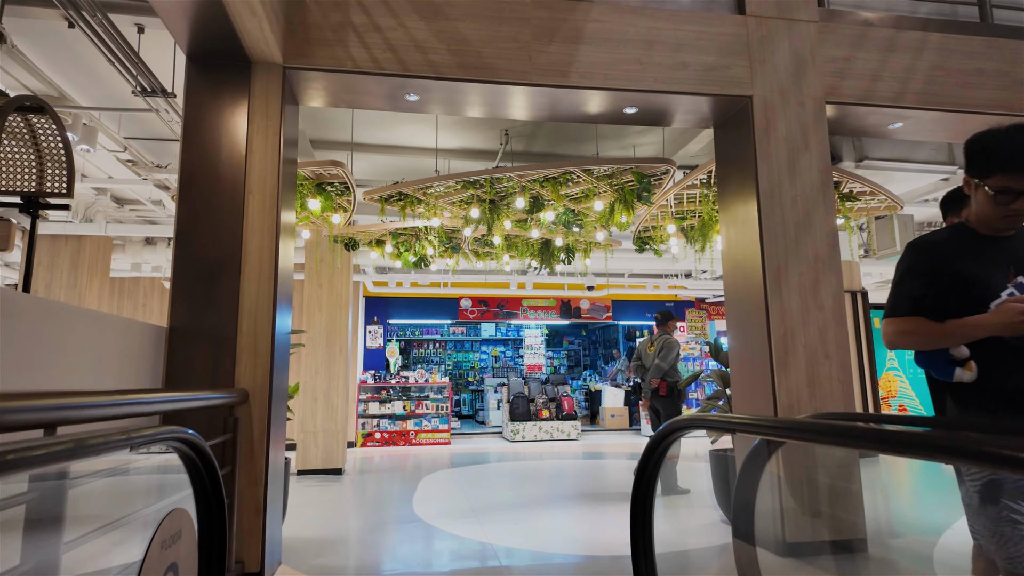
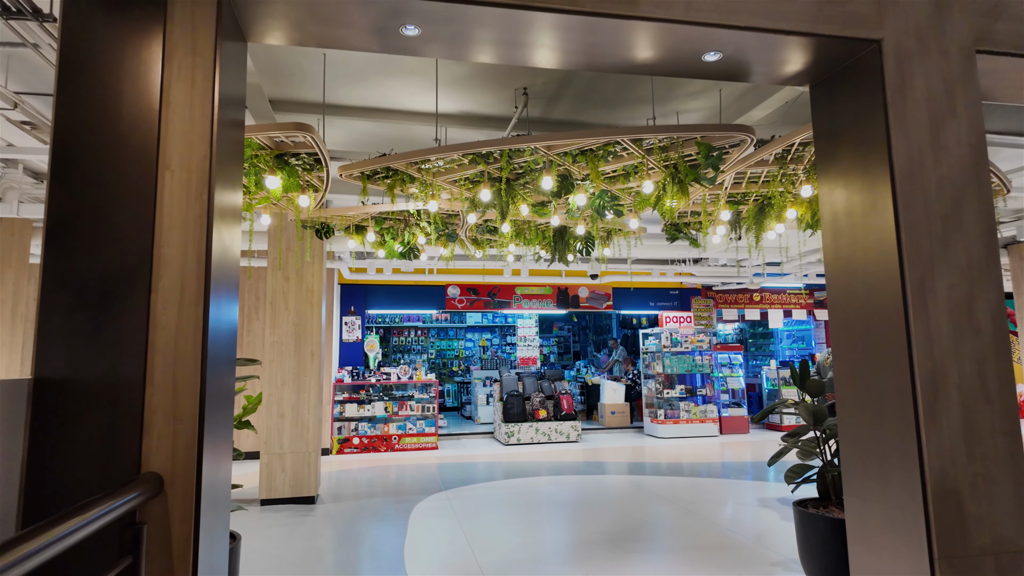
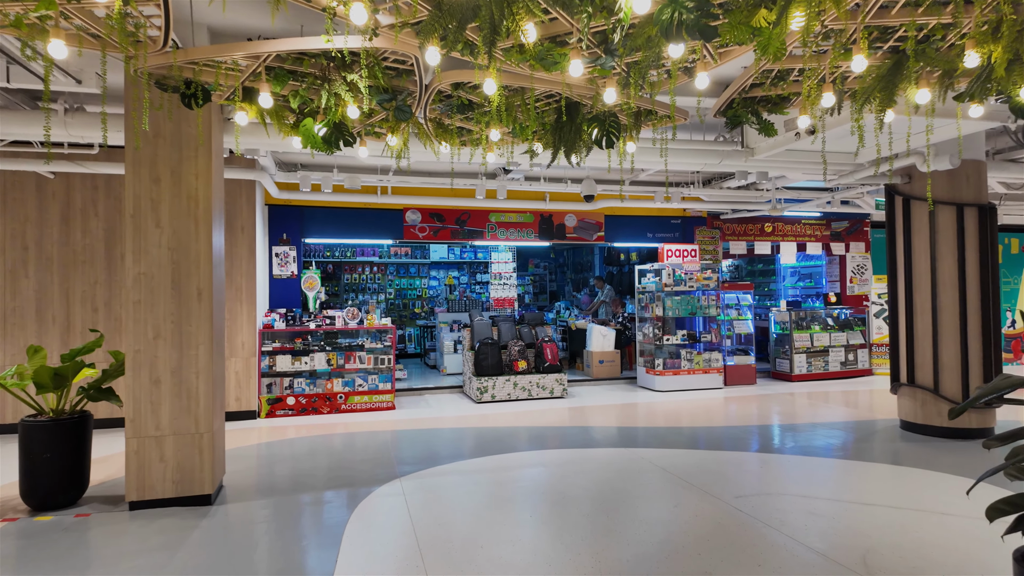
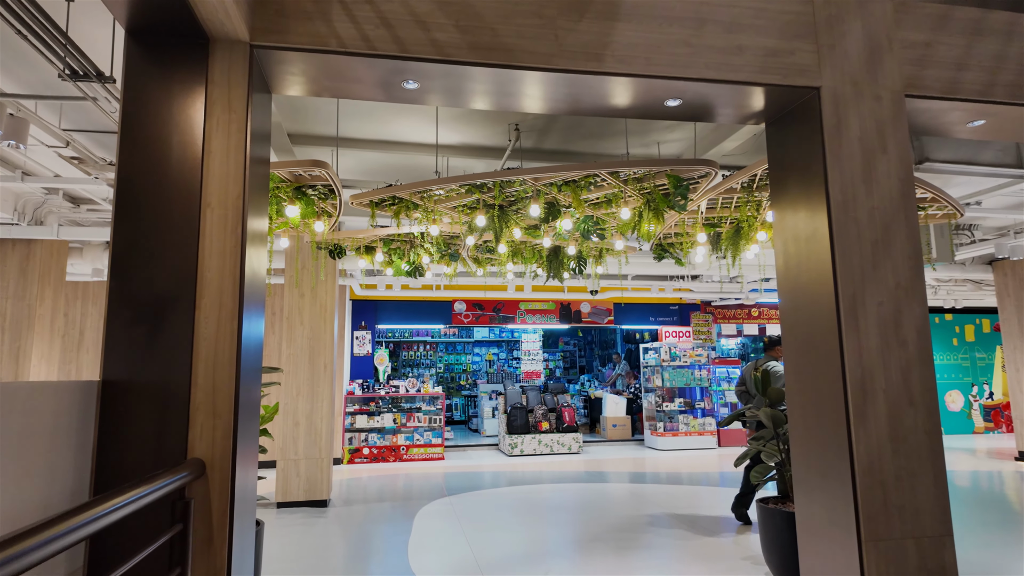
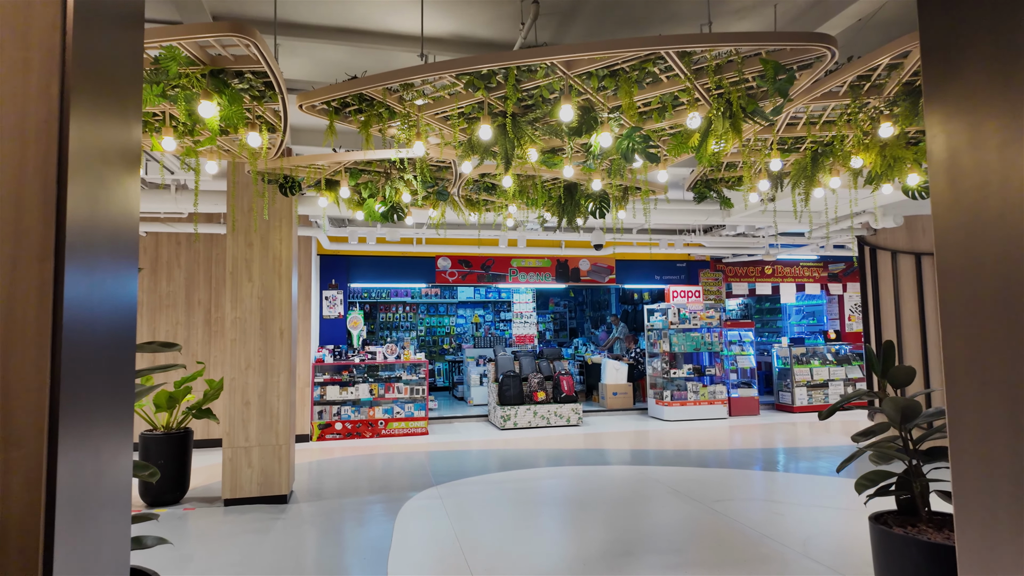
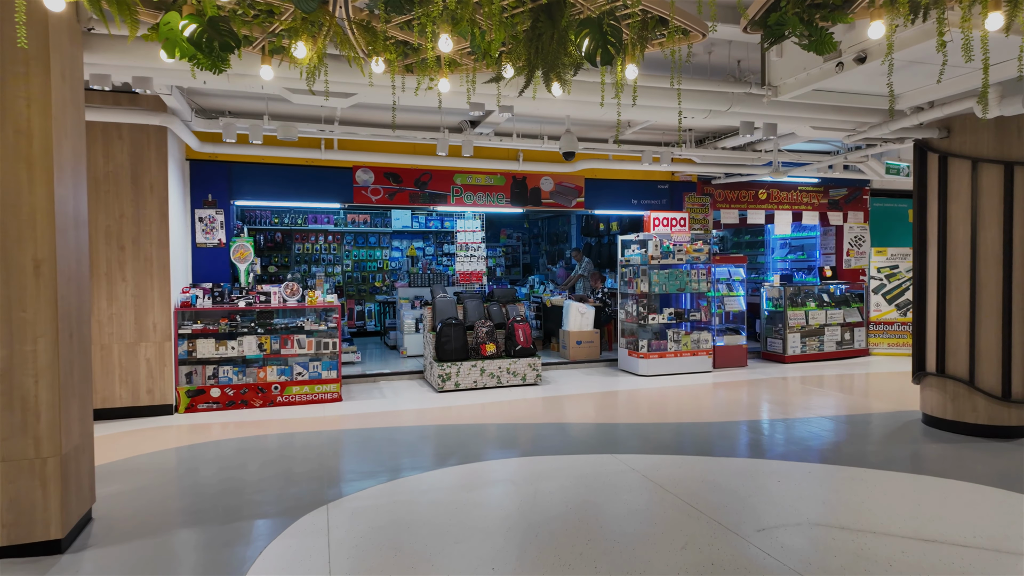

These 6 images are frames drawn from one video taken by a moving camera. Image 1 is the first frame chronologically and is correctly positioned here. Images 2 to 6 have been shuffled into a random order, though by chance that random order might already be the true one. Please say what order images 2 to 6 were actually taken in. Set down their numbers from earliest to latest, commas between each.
4, 2, 5, 3, 6
